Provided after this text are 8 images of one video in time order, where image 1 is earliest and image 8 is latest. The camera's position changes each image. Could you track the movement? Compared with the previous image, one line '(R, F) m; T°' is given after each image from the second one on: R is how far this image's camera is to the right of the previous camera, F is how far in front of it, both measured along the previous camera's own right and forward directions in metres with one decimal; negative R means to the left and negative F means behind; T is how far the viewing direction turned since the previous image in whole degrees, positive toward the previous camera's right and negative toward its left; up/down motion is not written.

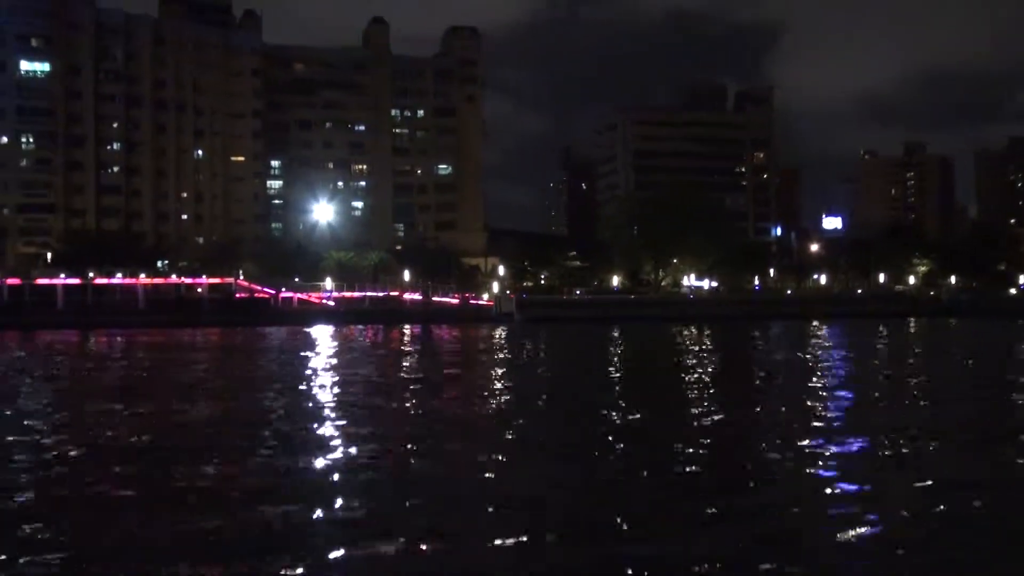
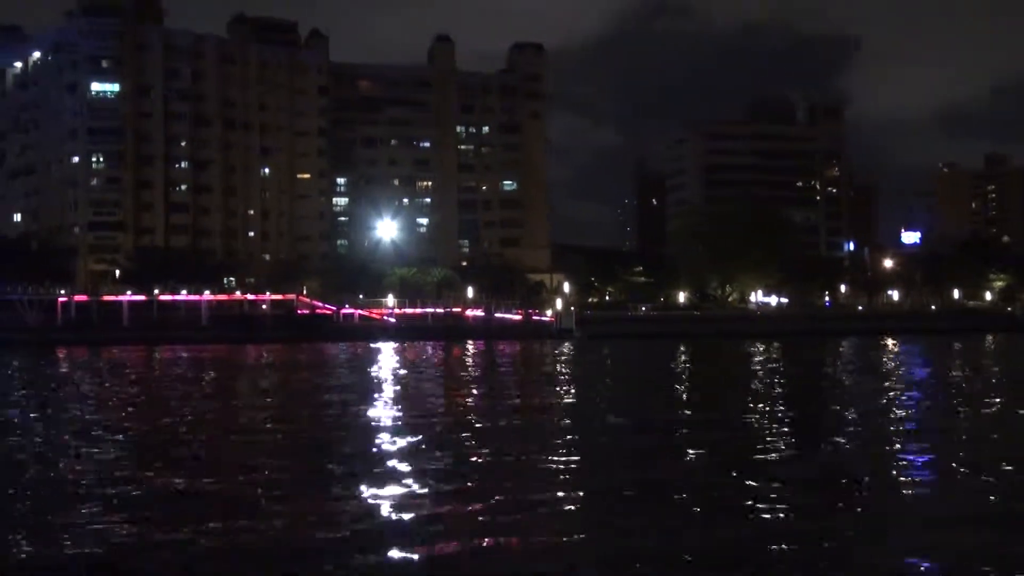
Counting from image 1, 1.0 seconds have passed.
(+0.2, +0.3) m; -3°
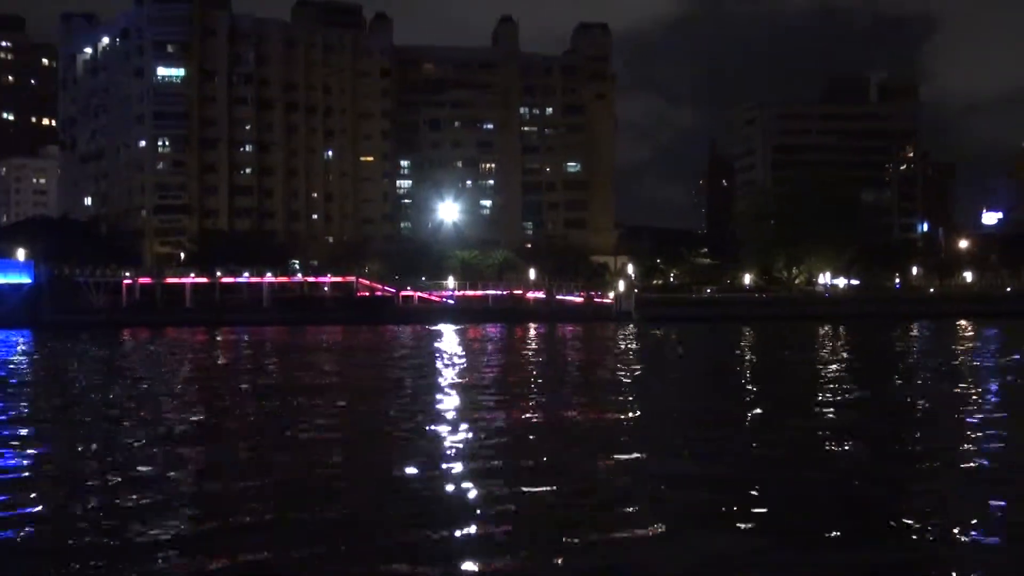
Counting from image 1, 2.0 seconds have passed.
(+0.3, +0.2) m; -3°
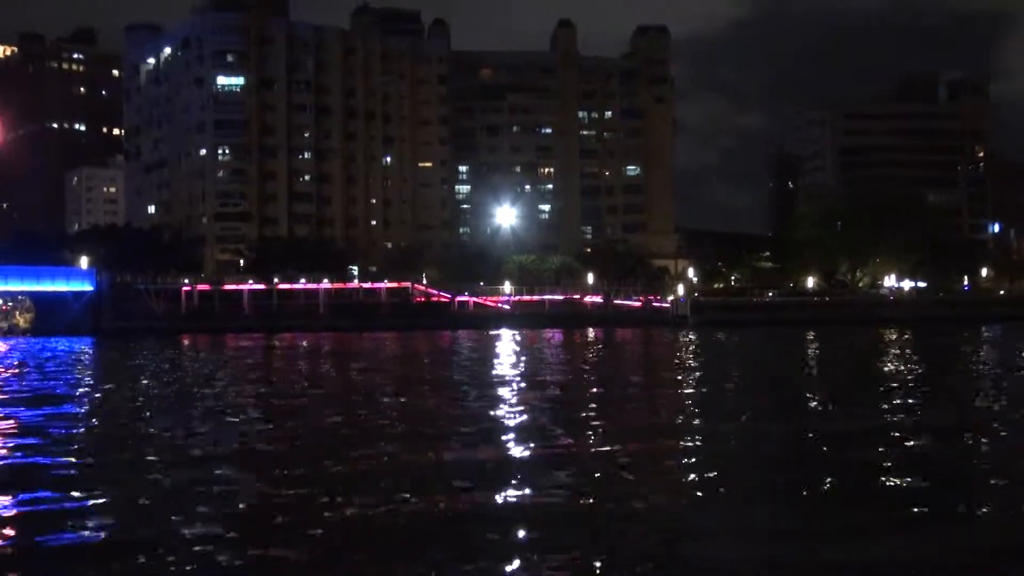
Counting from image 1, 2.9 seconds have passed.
(+0.3, +0.2) m; -3°
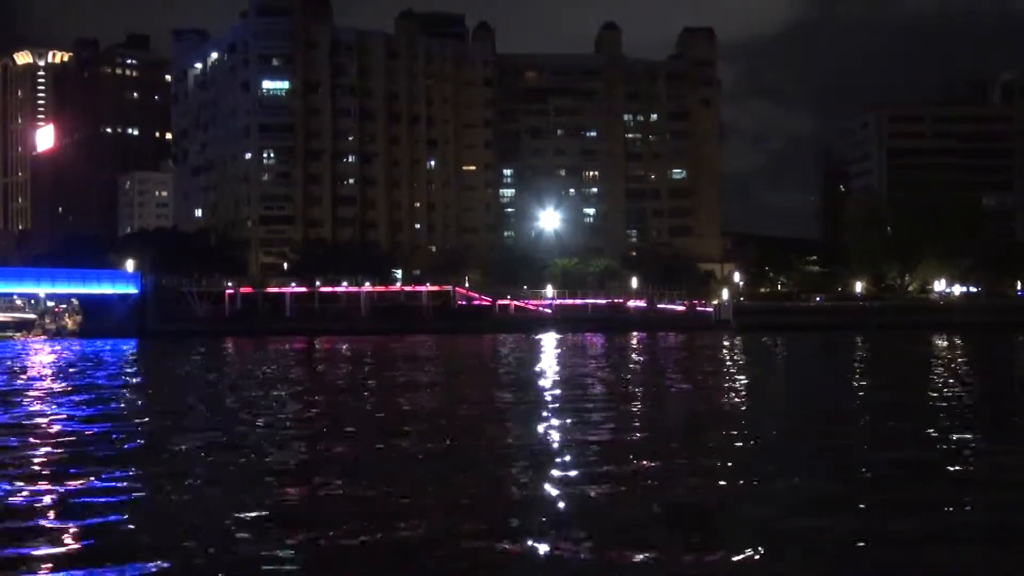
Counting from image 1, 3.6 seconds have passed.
(+0.2, +0.1) m; -2°
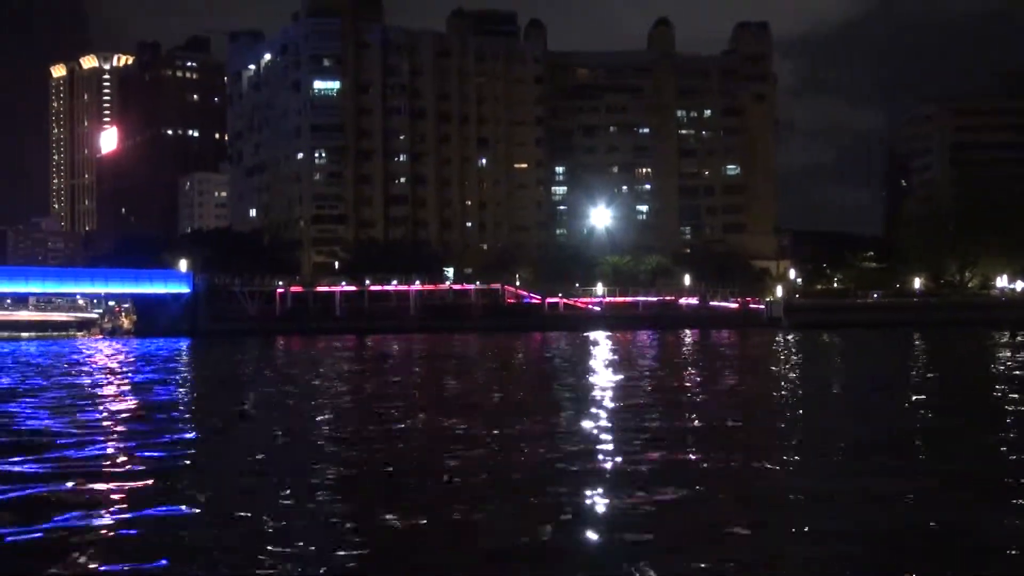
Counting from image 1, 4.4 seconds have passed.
(+0.3, +0.1) m; -3°
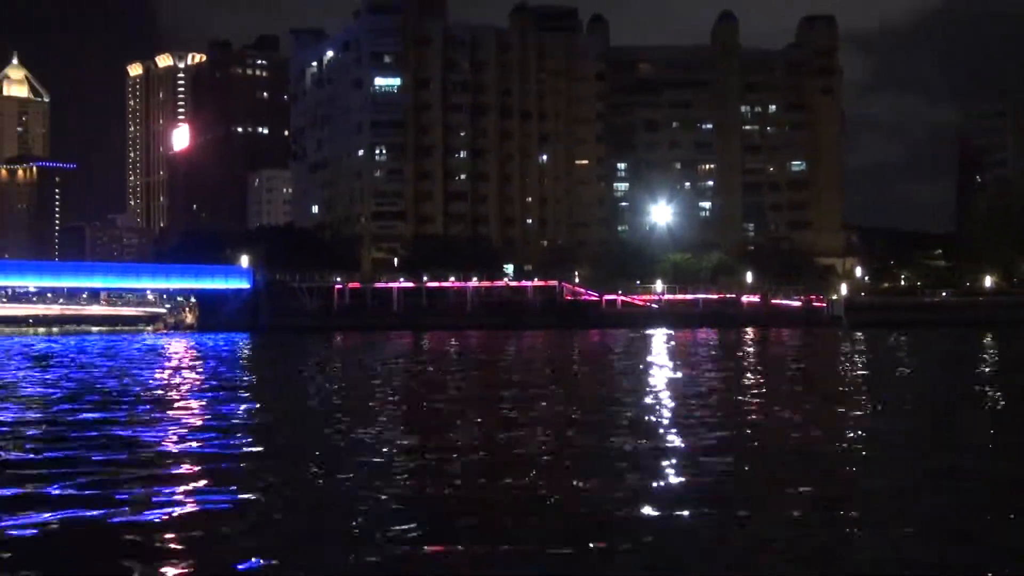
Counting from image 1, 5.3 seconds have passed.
(+0.3, +0.1) m; -3°
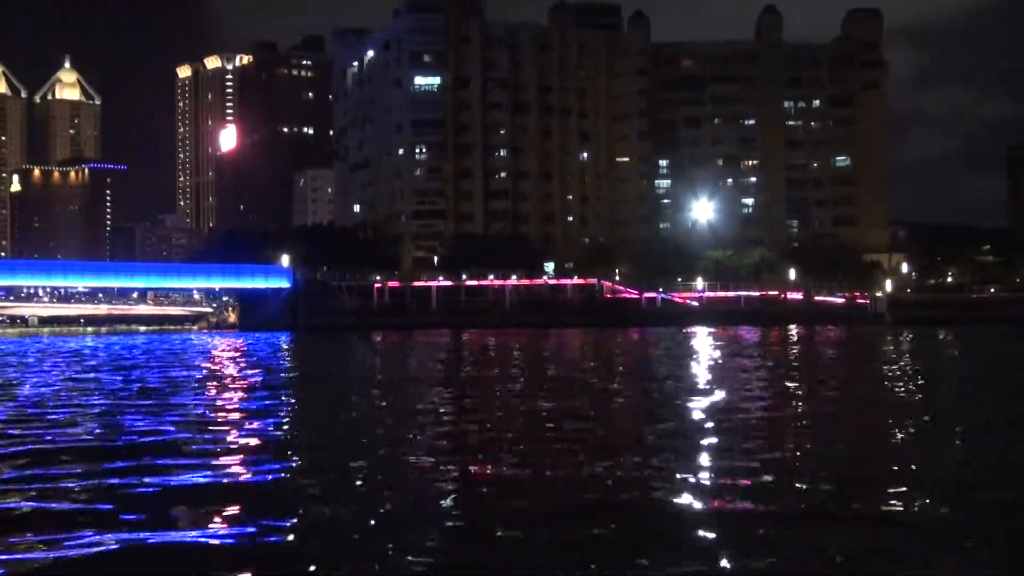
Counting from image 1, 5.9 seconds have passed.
(+0.2, +0.1) m; -2°
